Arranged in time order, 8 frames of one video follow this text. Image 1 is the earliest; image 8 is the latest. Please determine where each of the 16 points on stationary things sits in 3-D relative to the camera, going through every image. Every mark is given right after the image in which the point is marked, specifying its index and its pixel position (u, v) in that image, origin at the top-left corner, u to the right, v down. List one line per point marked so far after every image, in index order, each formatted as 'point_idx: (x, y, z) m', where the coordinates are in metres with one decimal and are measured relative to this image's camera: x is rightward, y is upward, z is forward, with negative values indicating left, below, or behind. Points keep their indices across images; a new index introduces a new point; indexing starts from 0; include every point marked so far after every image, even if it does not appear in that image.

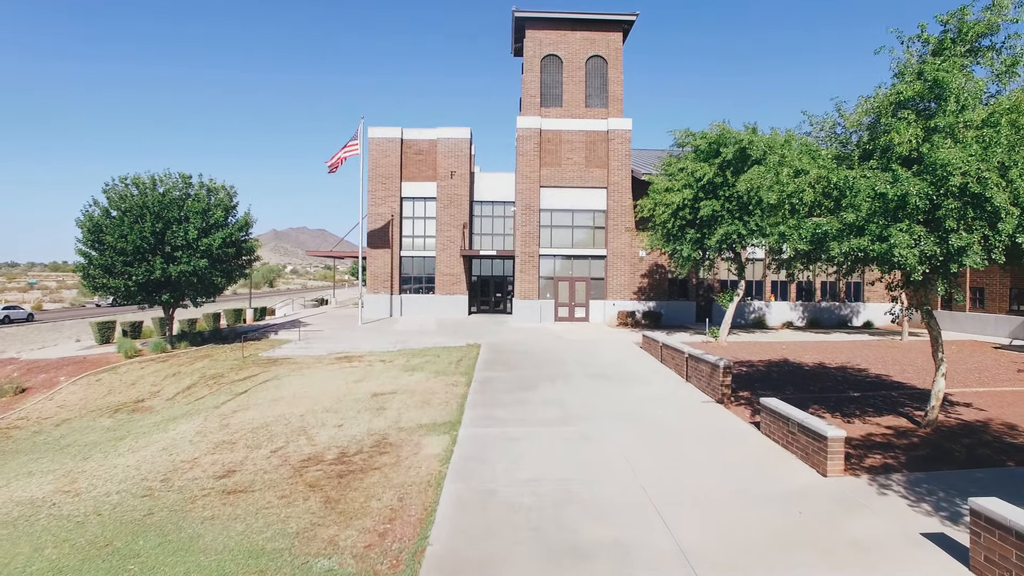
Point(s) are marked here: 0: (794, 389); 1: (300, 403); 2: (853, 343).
0: (+9.4, -3.3, +11.3) m
1: (-7.0, -3.8, +11.3) m
2: (+17.3, -2.7, +17.2) m
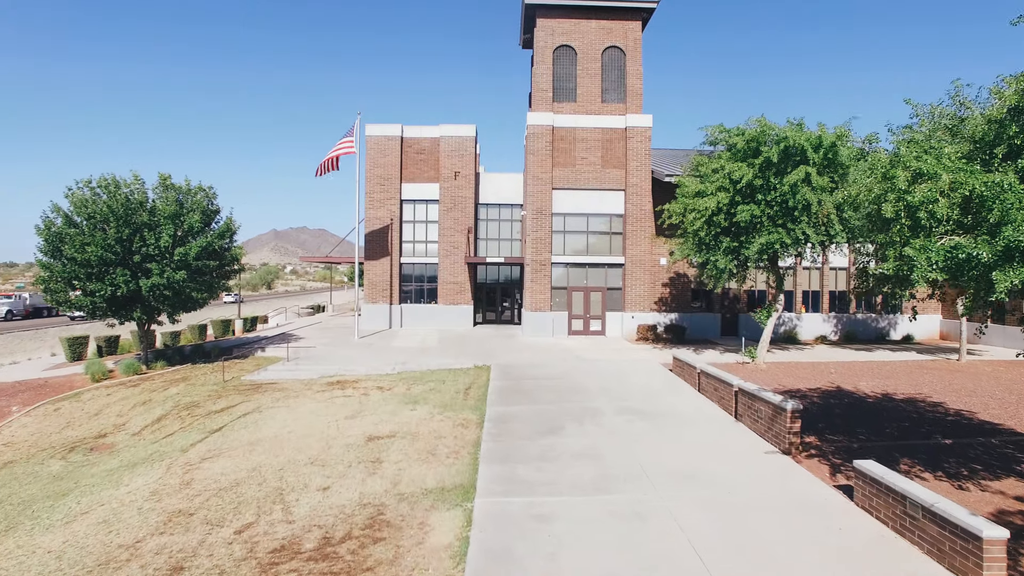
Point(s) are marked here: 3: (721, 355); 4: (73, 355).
0: (+10.0, -4.0, +9.5) m
1: (-6.4, -4.5, +9.5) m
2: (+17.9, -3.4, +15.4) m
3: (+10.6, -3.4, +17.2) m
4: (-23.4, -3.6, +18.1) m
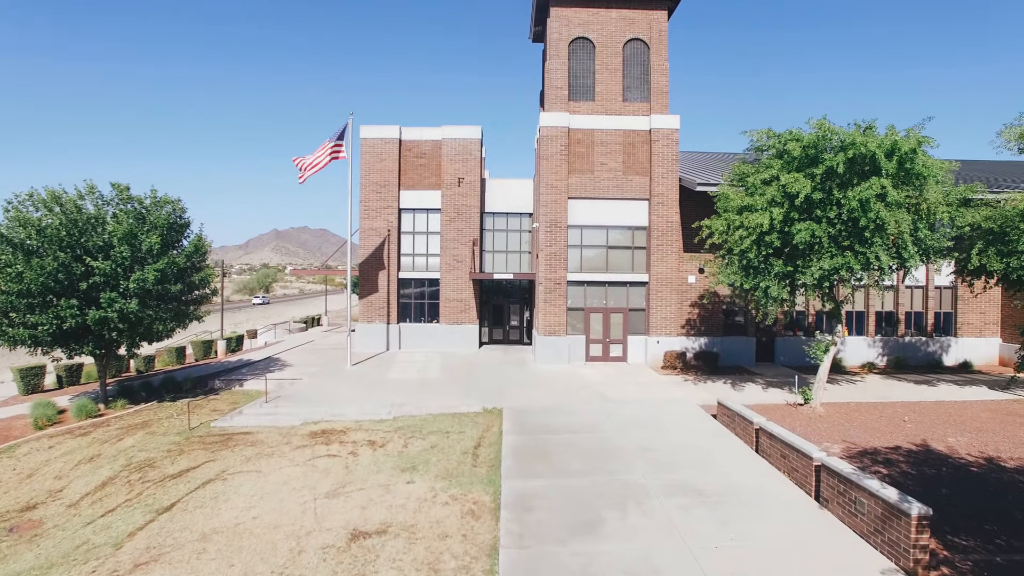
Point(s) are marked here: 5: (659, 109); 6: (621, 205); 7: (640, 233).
0: (+10.6, -5.2, +7.3) m
1: (-5.9, -5.7, +7.3) m
2: (+18.5, -4.6, +13.1) m
3: (+11.2, -4.6, +15.0) m
4: (-22.8, -4.7, +15.9) m
5: (+8.0, +9.8, +18.6) m
6: (+6.0, +4.6, +18.8) m
7: (+7.2, +3.0, +19.0) m
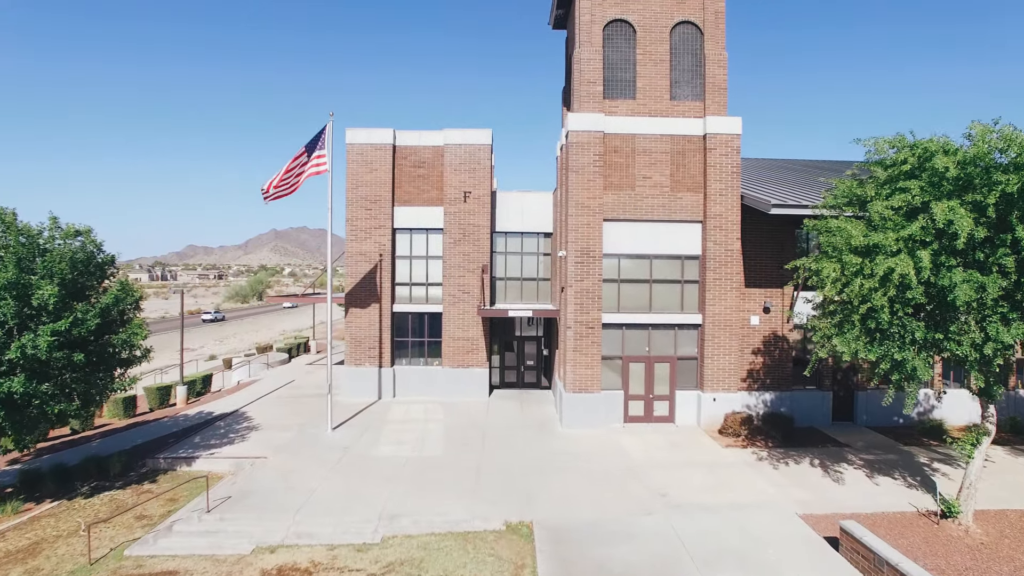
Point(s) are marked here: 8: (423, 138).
0: (+11.5, -7.2, +3.6) m
1: (-4.9, -7.6, +3.6) m
2: (+19.4, -6.6, +9.5) m
3: (+12.1, -6.5, +11.3) m
4: (-21.9, -6.7, +12.2) m
5: (+9.0, +7.9, +14.9) m
6: (+6.9, +2.6, +15.2) m
7: (+8.1, +1.1, +15.3) m
8: (-4.8, +8.1, +18.4) m
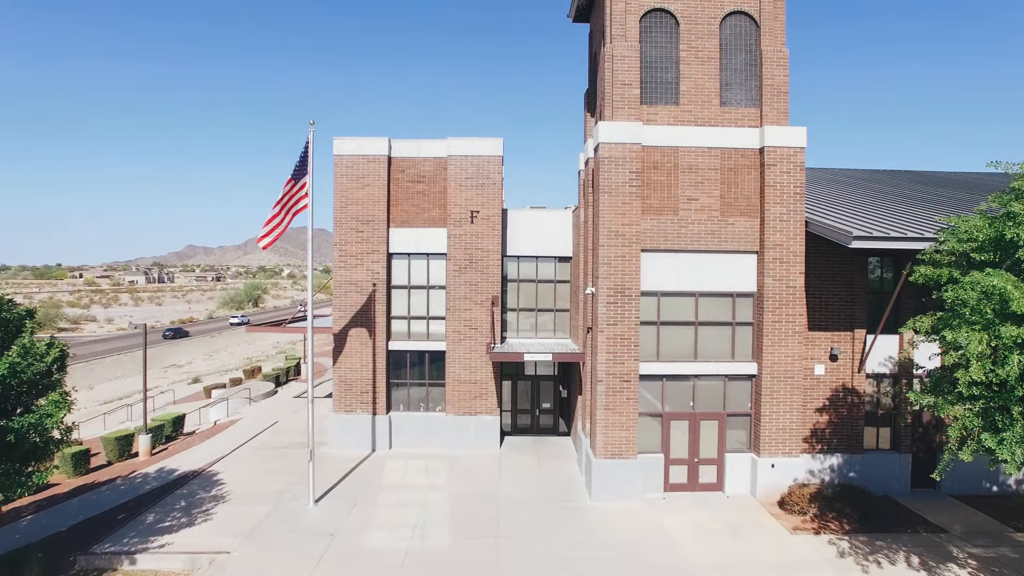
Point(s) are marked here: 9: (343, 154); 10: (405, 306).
0: (+12.2, -8.8, +1.1) m
1: (-4.3, -9.3, +1.1) m
2: (+20.1, -8.2, +7.0) m
3: (+12.8, -8.1, +8.8) m
4: (-21.2, -8.3, +9.7) m
5: (+9.6, +6.2, +12.4) m
6: (+7.6, +1.0, +12.7) m
7: (+8.8, -0.5, +12.8) m
8: (-4.2, +6.5, +15.9) m
9: (-7.8, +6.2, +15.7) m
10: (-5.1, -0.9, +16.1) m
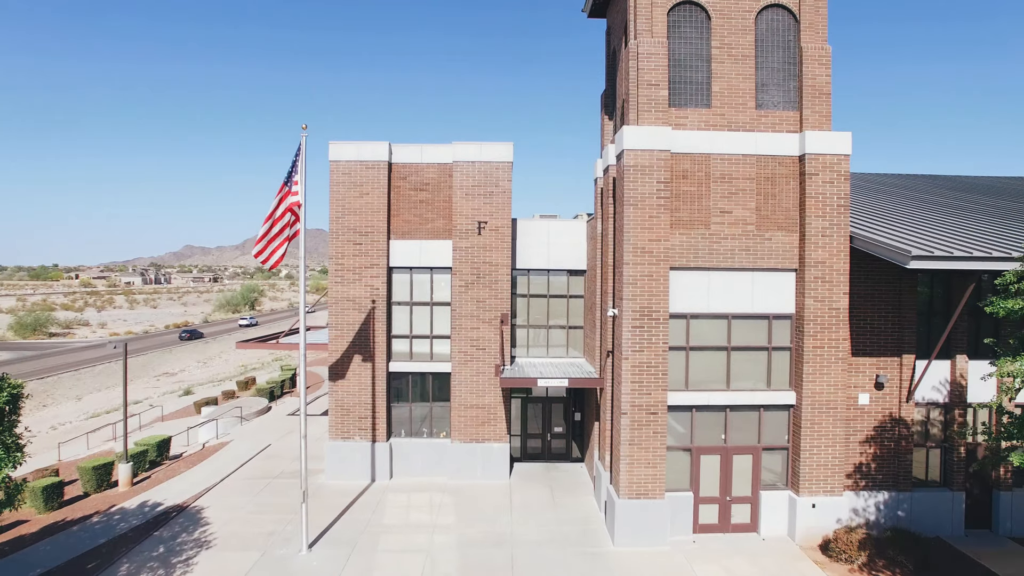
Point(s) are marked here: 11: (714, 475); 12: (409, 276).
0: (+12.7, -9.5, 0.0) m
1: (-3.8, -10.0, -0.1) m
2: (+20.6, -8.9, +5.9) m
3: (+13.3, -8.9, +7.6) m
4: (-20.8, -9.0, +8.4) m
5: (+10.1, +5.5, +11.2) m
6: (+8.1, +0.3, +11.5) m
7: (+9.2, -1.2, +11.6) m
8: (-3.7, +5.8, +14.7) m
9: (-7.4, +5.5, +14.5) m
10: (-4.6, -1.6, +14.9) m
11: (+7.0, -6.4, +11.7) m
12: (-4.5, +0.5, +14.9) m
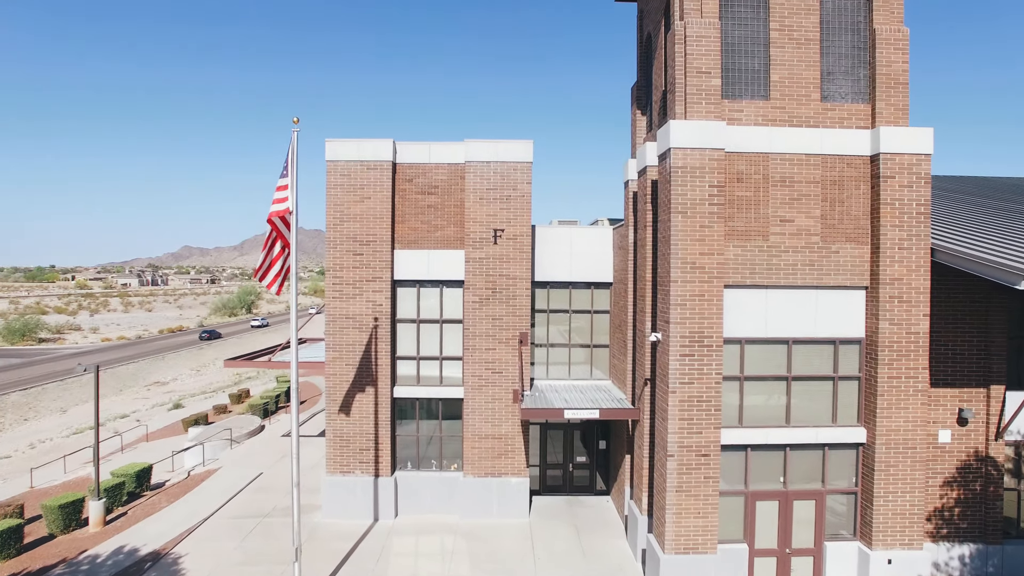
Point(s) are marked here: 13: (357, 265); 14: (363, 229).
0: (+13.5, -10.1, -1.6) m
1: (-3.0, -10.6, -1.7) m
2: (+21.3, -9.5, +4.3) m
3: (+14.1, -9.4, +6.1) m
4: (-20.0, -9.7, +6.8) m
5: (+10.9, +4.9, +9.7) m
6: (+8.8, -0.3, +9.9) m
7: (+10.0, -1.8, +10.1) m
8: (-3.0, +5.2, +13.1) m
9: (-6.6, +4.9, +12.9) m
10: (-3.9, -2.2, +13.3) m
11: (+7.8, -7.0, +10.1) m
12: (-3.8, -0.1, +13.3) m
13: (-5.9, +0.9, +12.9) m
14: (-5.7, +2.3, +12.9) m
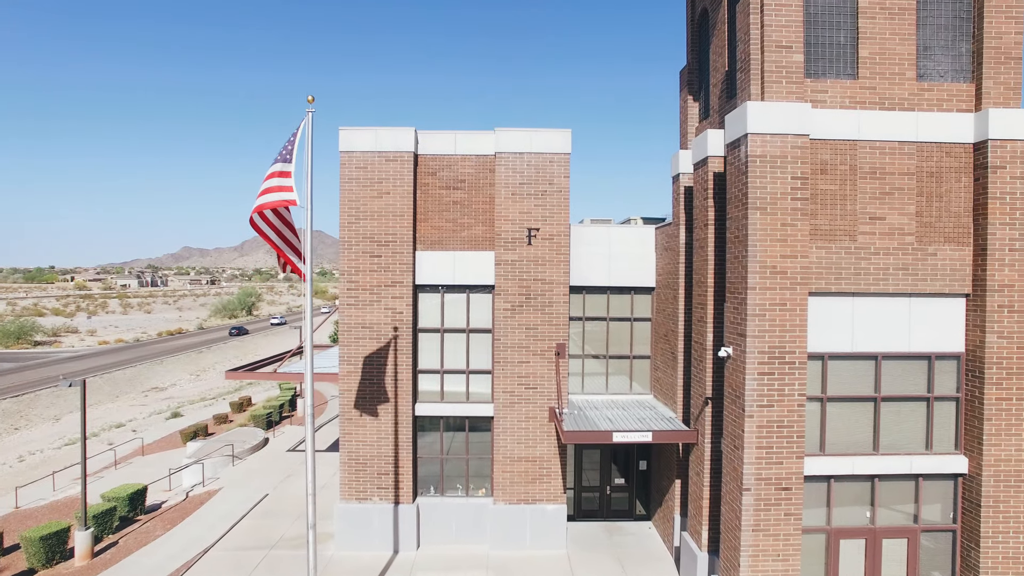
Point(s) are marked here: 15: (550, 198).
0: (+14.7, -10.3, -2.9) m
1: (-1.7, -10.8, -3.0) m
2: (+22.6, -9.6, +3.0) m
3: (+15.3, -9.6, +4.8) m
4: (-18.8, -9.8, +5.4) m
5: (+12.1, +4.7, +8.4) m
6: (+10.1, -0.5, +8.6) m
7: (+11.2, -2.0, +8.8) m
8: (-1.7, +5.0, +11.8) m
9: (-5.4, +4.7, +11.6) m
10: (-2.6, -2.4, +12.0) m
11: (+9.0, -7.2, +8.8) m
12: (-2.5, -0.3, +12.0) m
13: (-4.7, +0.7, +11.6) m
14: (-4.5, +2.1, +11.6) m
15: (+1.3, +3.1, +11.6) m
